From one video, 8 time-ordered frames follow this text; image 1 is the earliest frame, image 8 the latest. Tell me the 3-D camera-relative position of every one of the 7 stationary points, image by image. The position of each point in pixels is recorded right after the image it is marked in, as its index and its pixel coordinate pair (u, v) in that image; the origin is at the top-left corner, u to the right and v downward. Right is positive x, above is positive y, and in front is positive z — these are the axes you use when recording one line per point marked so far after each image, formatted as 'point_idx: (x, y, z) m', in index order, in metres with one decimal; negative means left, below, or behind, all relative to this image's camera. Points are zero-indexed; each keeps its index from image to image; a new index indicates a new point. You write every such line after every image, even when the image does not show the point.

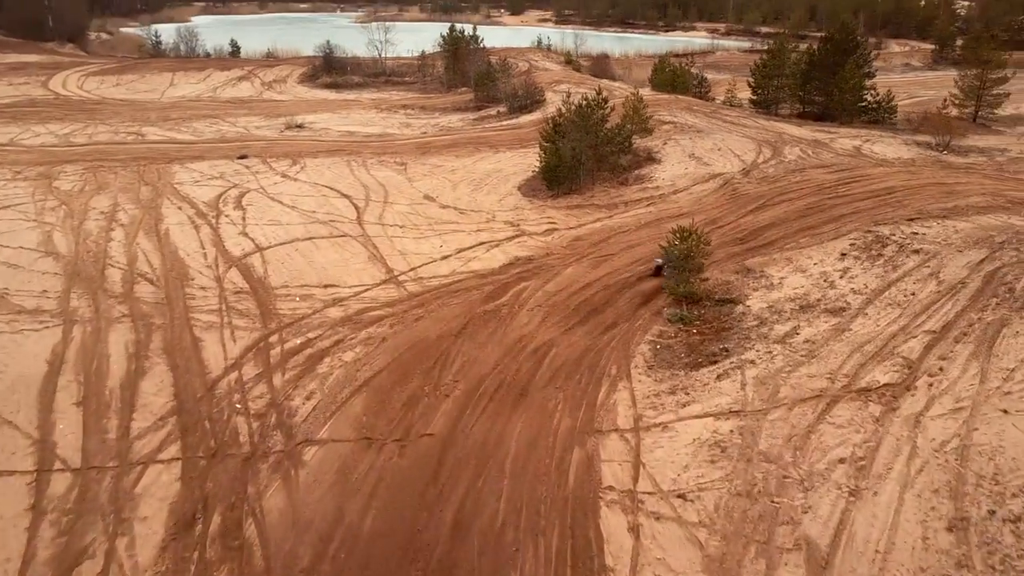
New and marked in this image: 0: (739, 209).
0: (+5.5, +1.9, +19.3) m
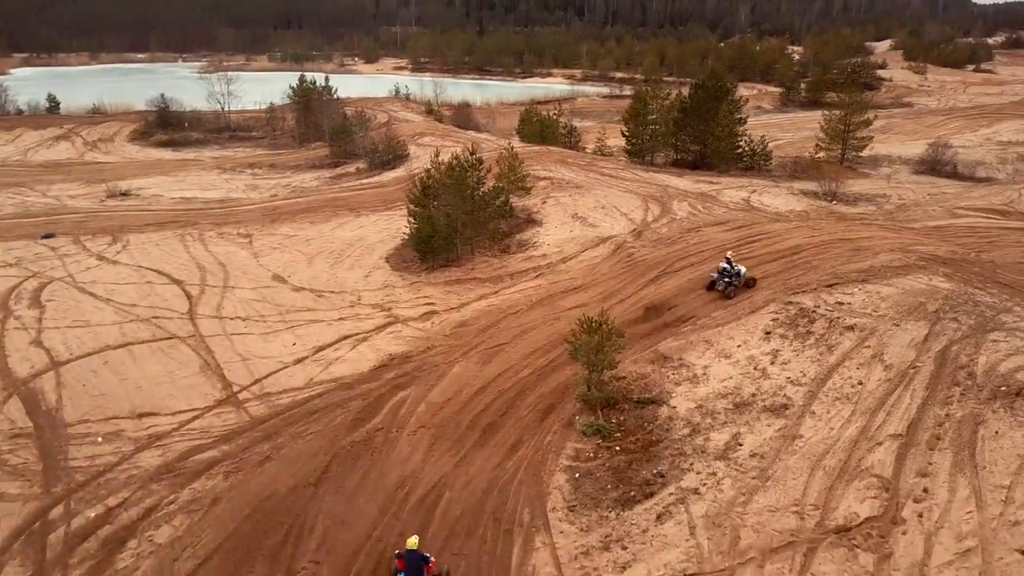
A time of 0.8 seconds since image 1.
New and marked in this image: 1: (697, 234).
0: (+2.7, +0.2, +17.1) m
1: (+4.5, +1.3, +19.6) m
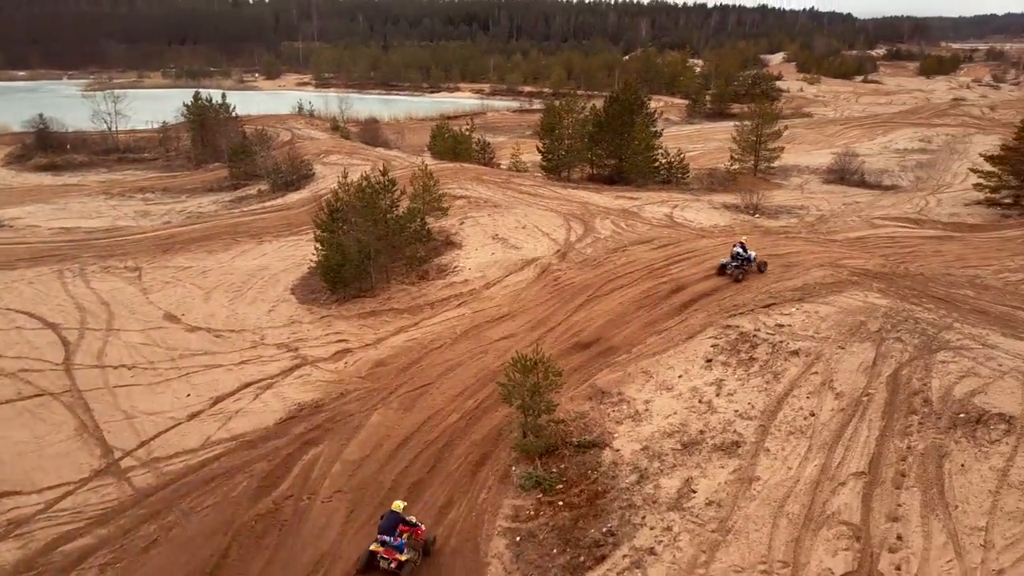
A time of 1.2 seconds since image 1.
0: (+1.1, -0.3, +16.1) m
1: (+2.6, +0.8, +18.8) m
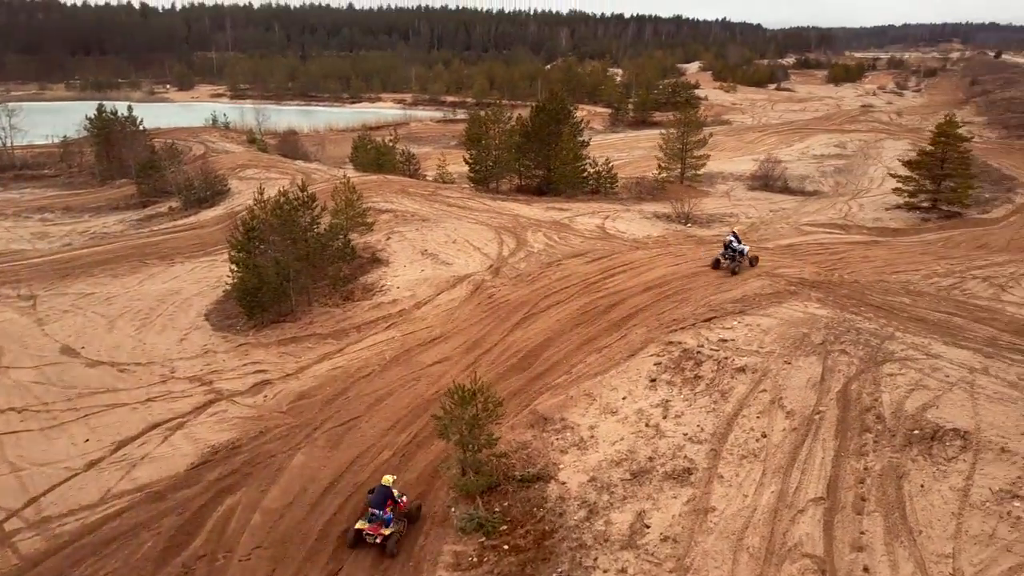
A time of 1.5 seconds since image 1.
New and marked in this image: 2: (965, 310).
0: (-0.2, -0.7, +15.4) m
1: (+1.0, +0.5, +18.1) m
2: (+8.0, -0.4, +14.1) m
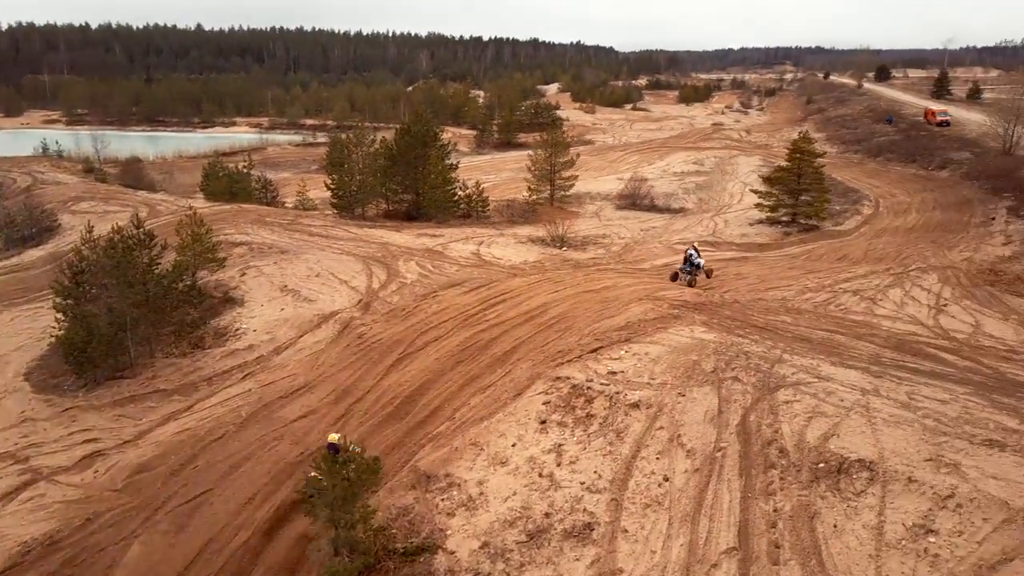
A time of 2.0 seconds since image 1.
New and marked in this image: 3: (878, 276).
0: (-2.4, -1.4, +14.0) m
1: (-1.7, -0.2, +17.0) m
2: (+5.8, -0.7, +14.1) m
3: (+8.9, +0.3, +19.4) m
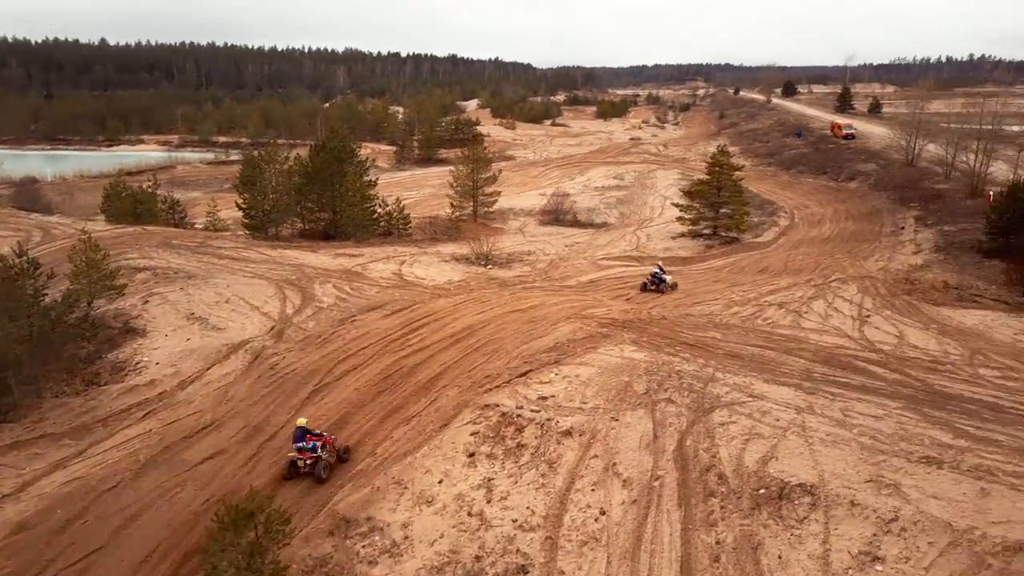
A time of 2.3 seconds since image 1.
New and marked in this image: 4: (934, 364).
0: (-3.6, -1.8, +13.1) m
1: (-3.2, -0.7, +16.1) m
2: (+4.5, -0.9, +13.9) m
3: (+7.0, 0.0, +19.5) m
4: (+6.6, -1.2, +12.6) m
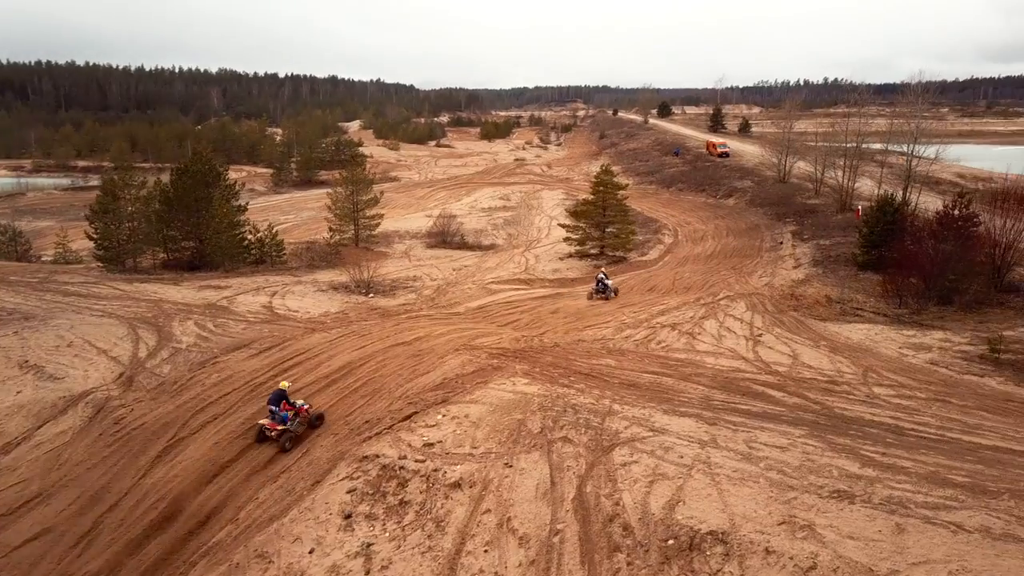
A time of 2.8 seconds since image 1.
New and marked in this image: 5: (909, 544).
0: (-5.3, -2.4, +11.3) m
1: (-5.4, -1.4, +14.4) m
2: (+2.6, -1.3, +13.4) m
3: (+4.3, -0.5, +19.2) m
4: (+4.9, -1.5, +12.3) m
5: (+3.8, -2.4, +7.6) m
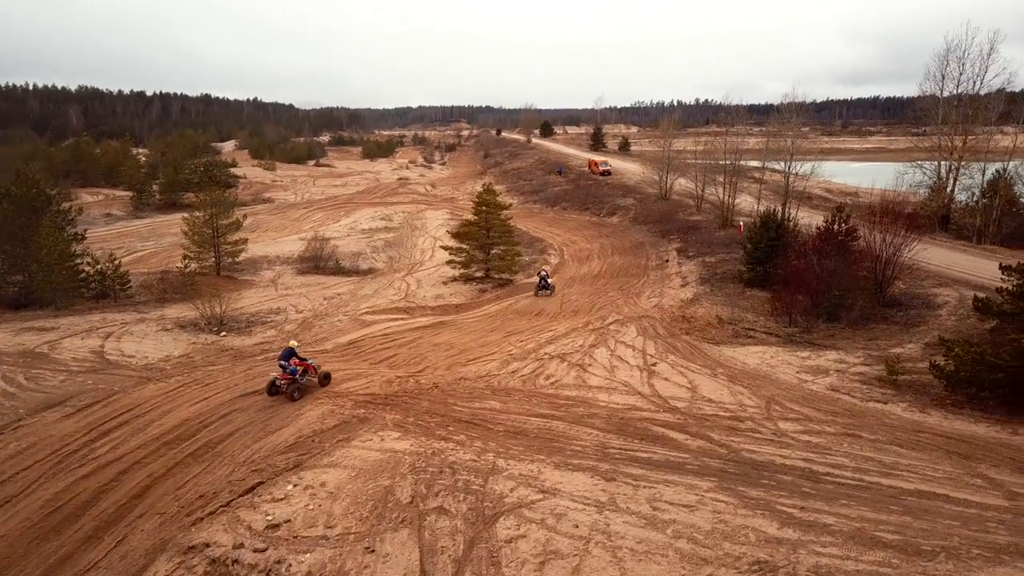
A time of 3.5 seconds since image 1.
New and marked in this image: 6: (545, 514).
0: (-6.9, -3.1, +8.8) m
1: (-7.4, -2.1, +11.9) m
2: (+0.7, -1.8, +11.9) m
3: (+1.5, -1.0, +18.0) m
4: (+3.1, -1.9, +11.2) m
5: (+2.7, -2.7, +6.3) m
6: (+0.4, -2.4, +8.5) m
